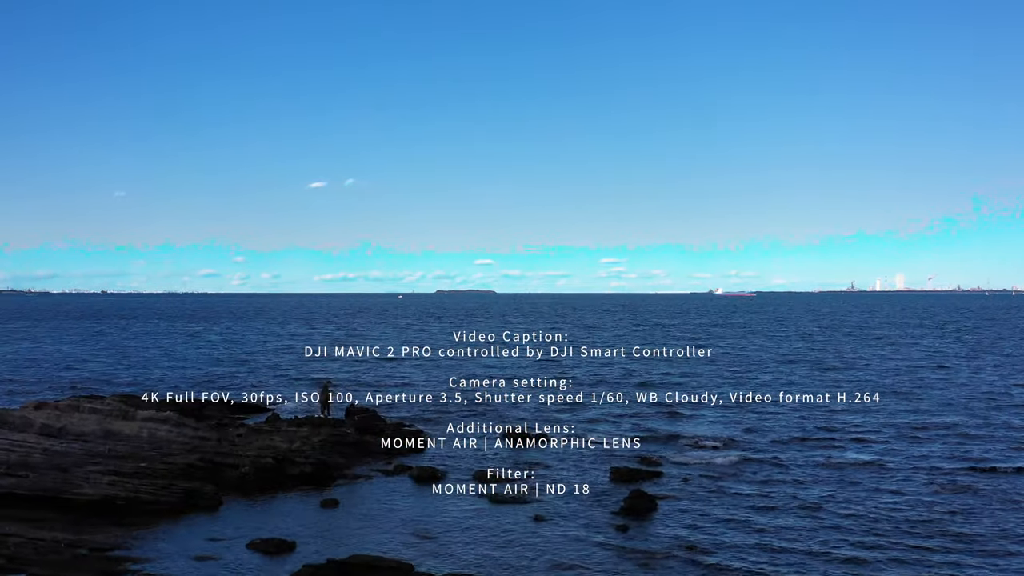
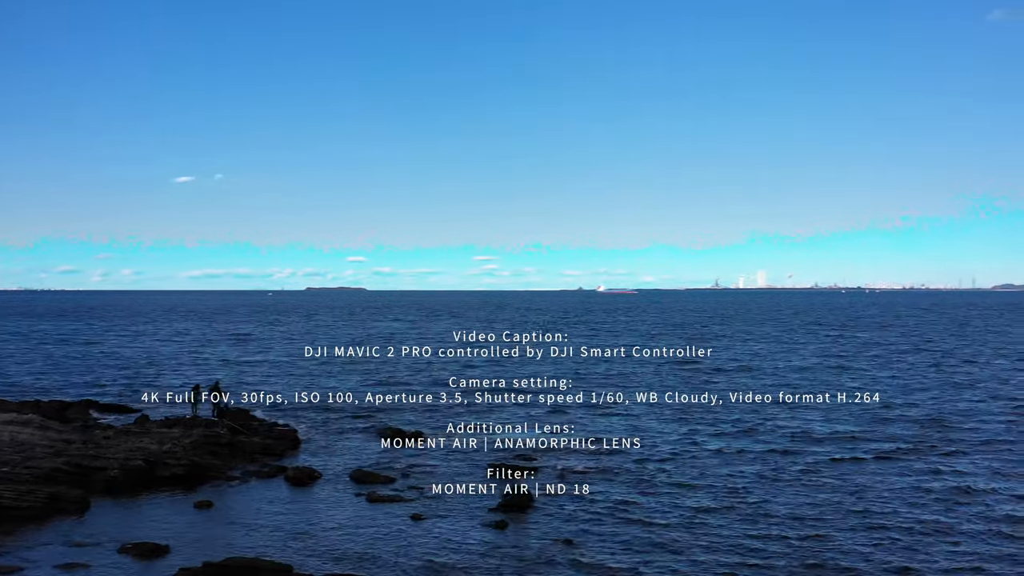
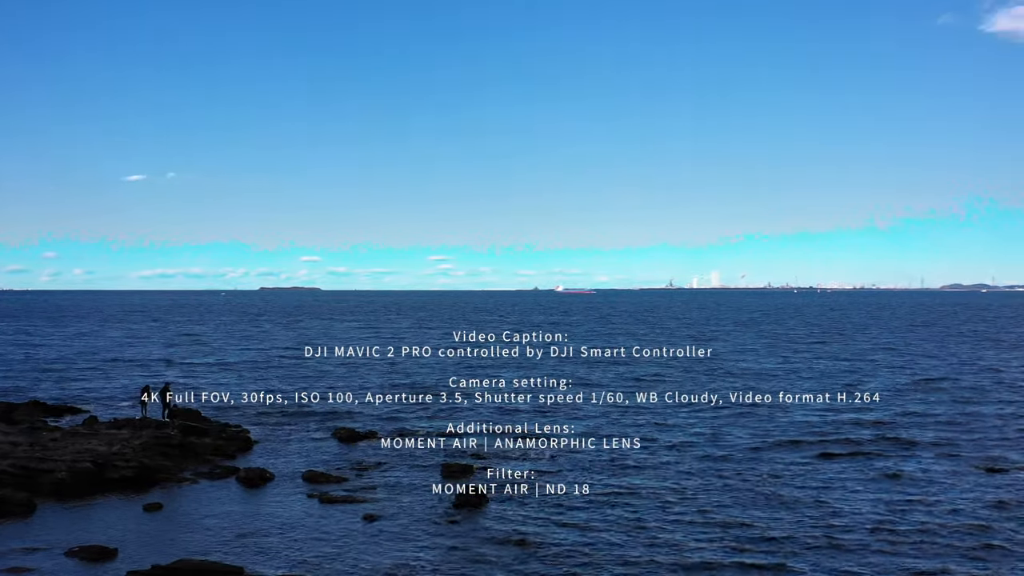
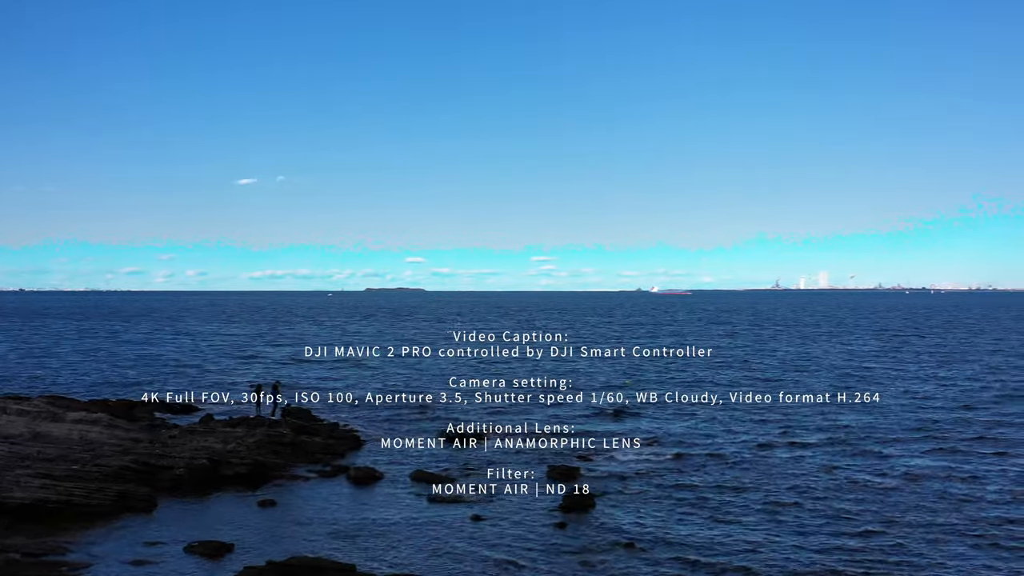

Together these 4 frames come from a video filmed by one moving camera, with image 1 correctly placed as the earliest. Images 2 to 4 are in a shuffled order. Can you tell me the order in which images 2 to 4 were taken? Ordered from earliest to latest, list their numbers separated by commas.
4, 2, 3
